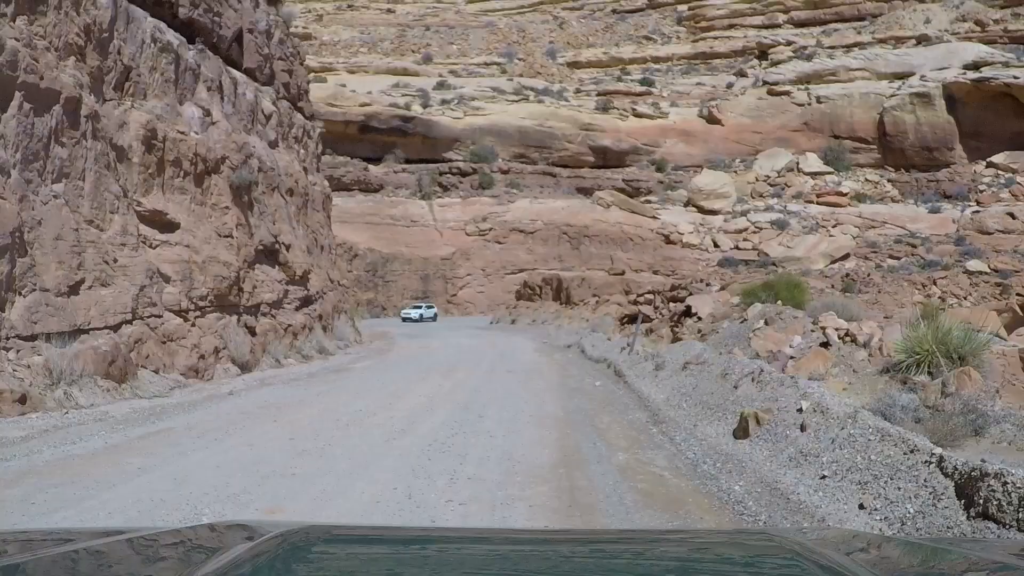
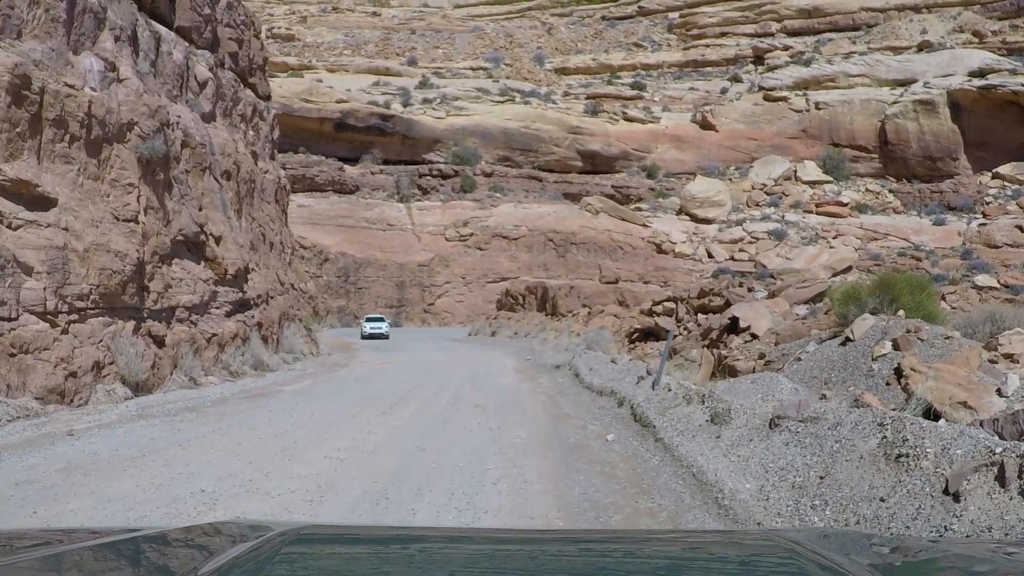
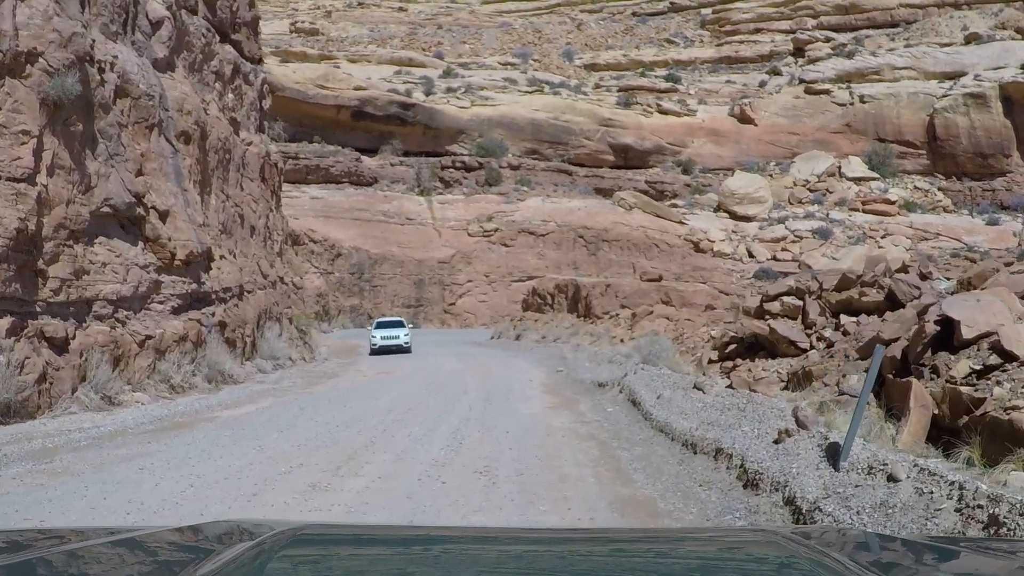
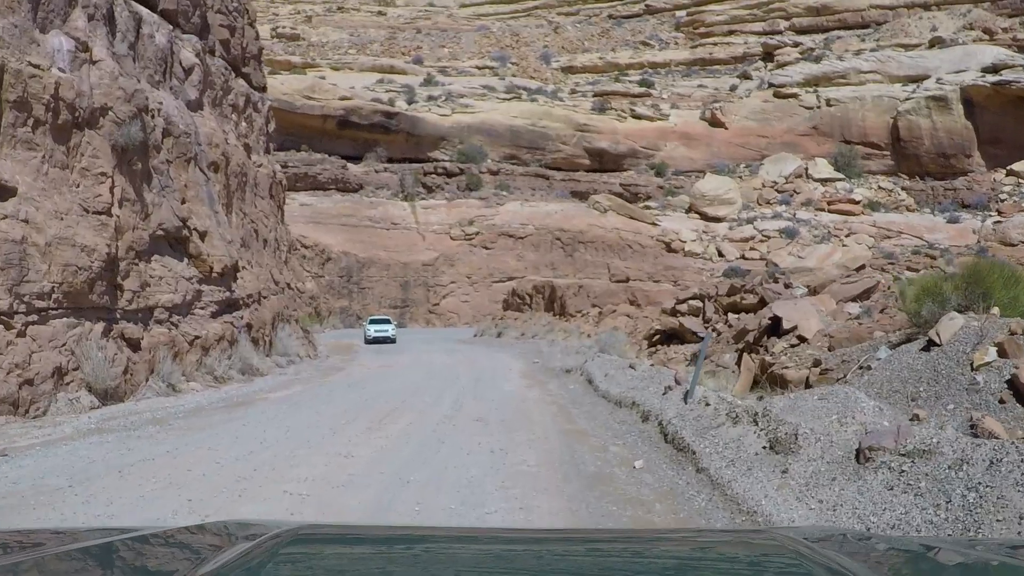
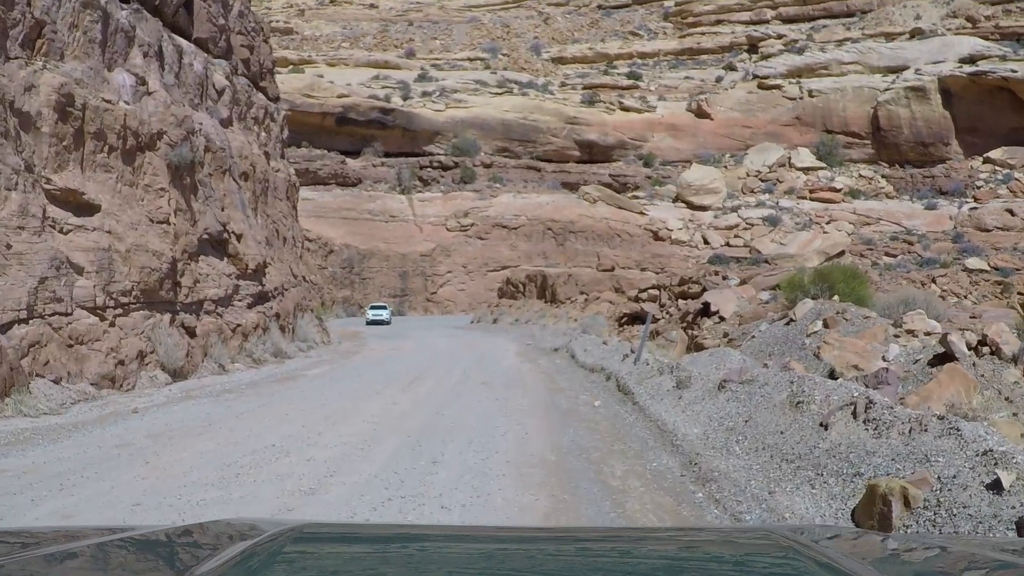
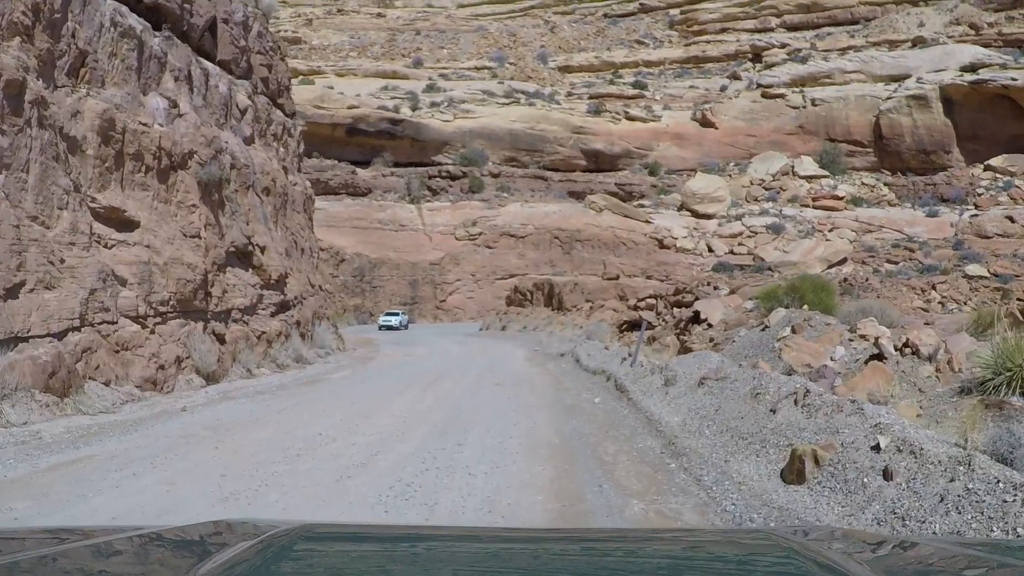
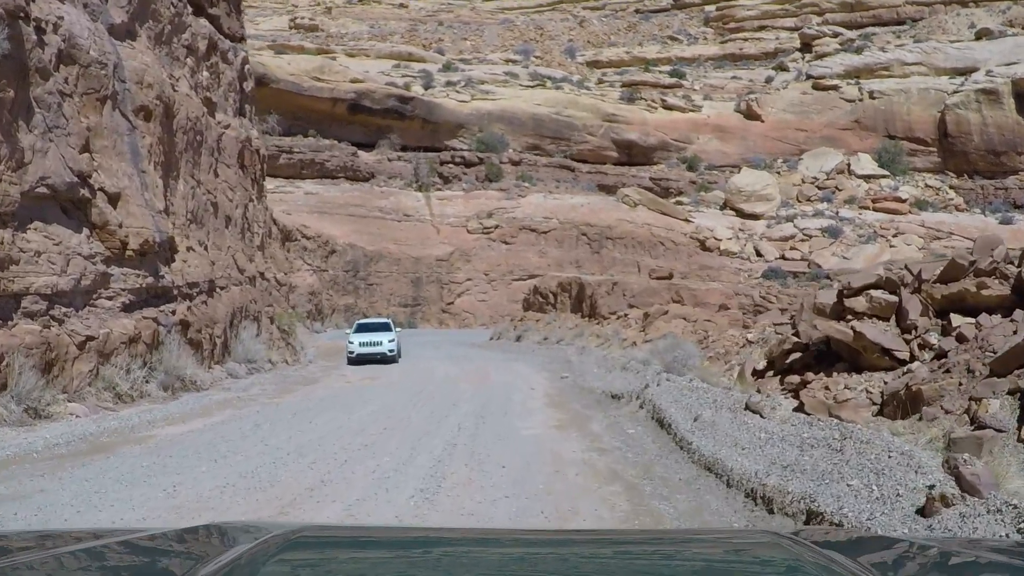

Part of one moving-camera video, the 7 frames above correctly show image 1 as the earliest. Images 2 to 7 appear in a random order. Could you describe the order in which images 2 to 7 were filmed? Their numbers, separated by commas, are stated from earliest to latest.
6, 5, 2, 4, 3, 7
